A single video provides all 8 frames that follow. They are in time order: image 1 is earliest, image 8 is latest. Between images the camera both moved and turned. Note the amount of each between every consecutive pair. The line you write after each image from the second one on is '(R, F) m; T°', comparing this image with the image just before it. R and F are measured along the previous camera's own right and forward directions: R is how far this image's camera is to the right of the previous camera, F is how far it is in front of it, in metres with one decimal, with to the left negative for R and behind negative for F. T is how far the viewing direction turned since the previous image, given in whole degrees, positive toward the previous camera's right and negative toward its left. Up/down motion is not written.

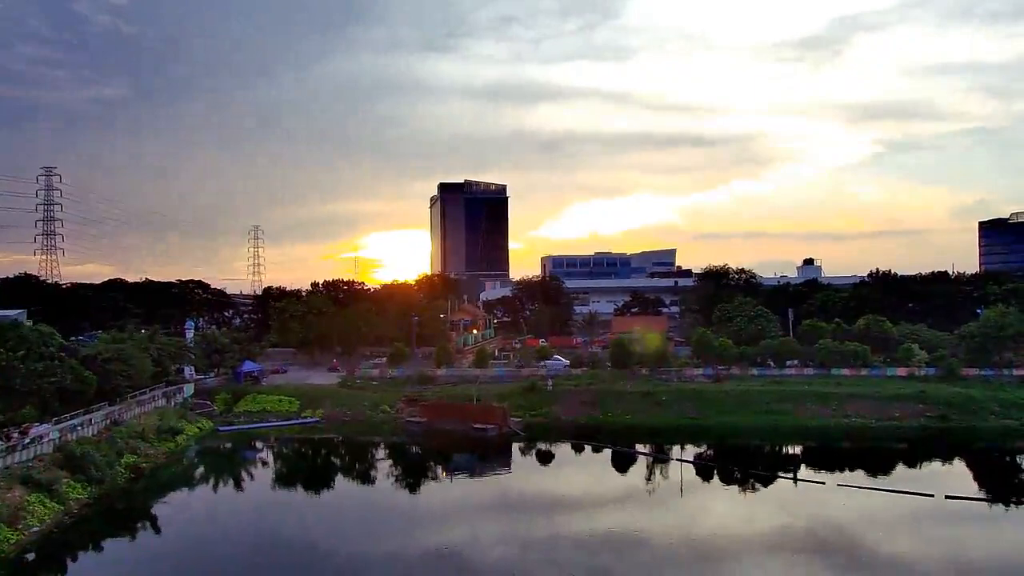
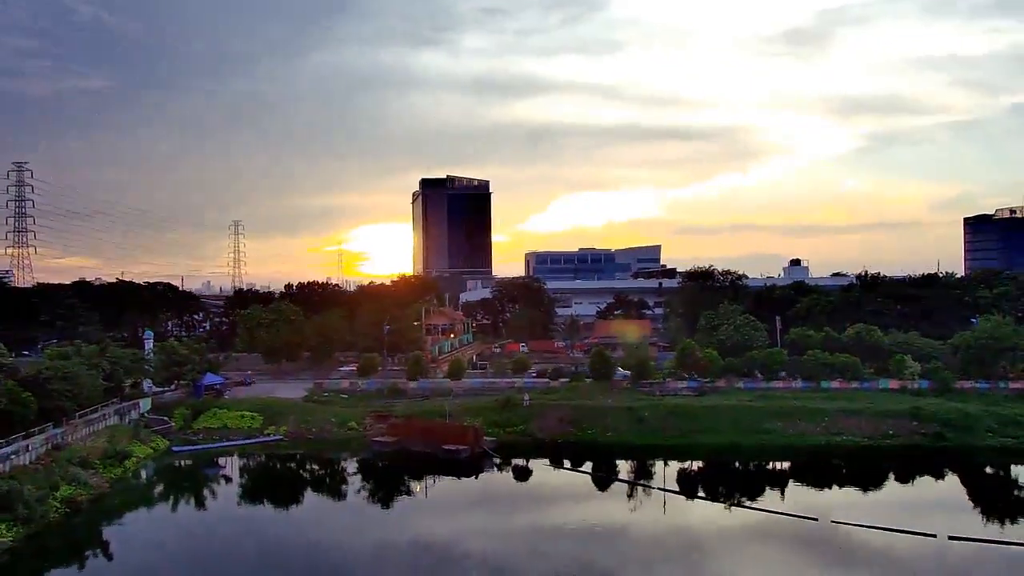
(+0.5, +2.0) m; +1°
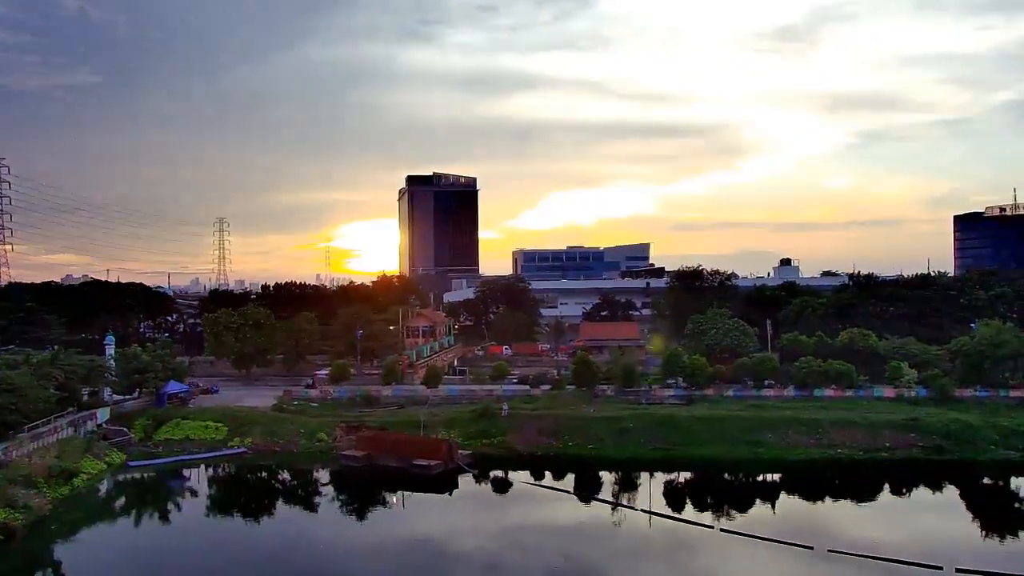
(+0.5, +1.9) m; +1°
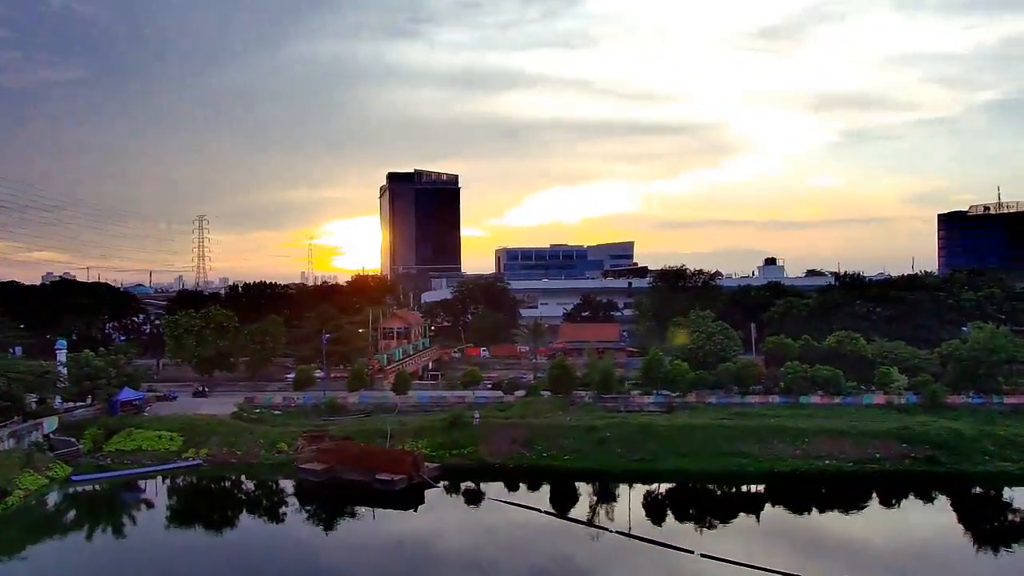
(+0.6, +1.8) m; +1°
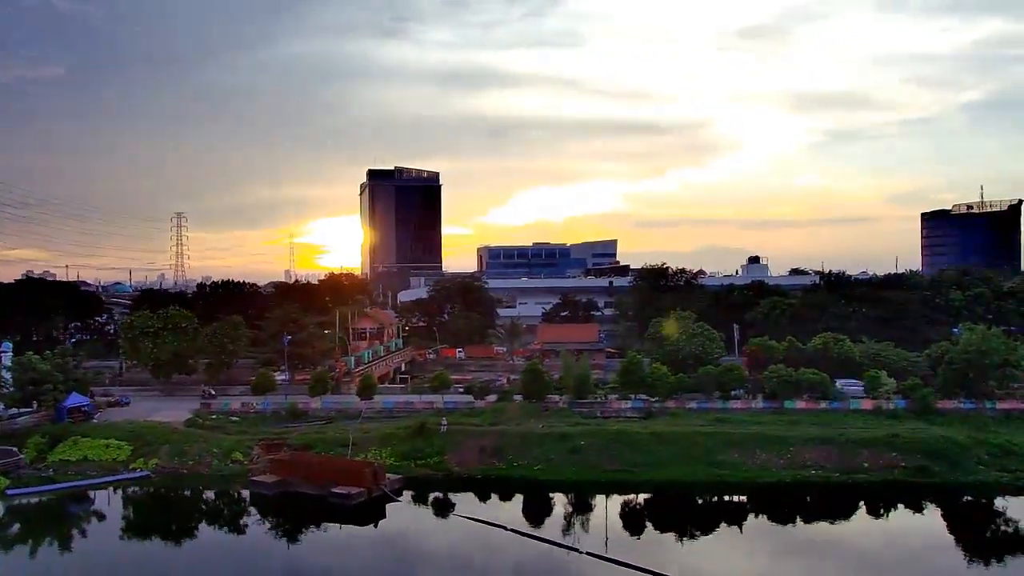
(+0.6, +1.8) m; +1°
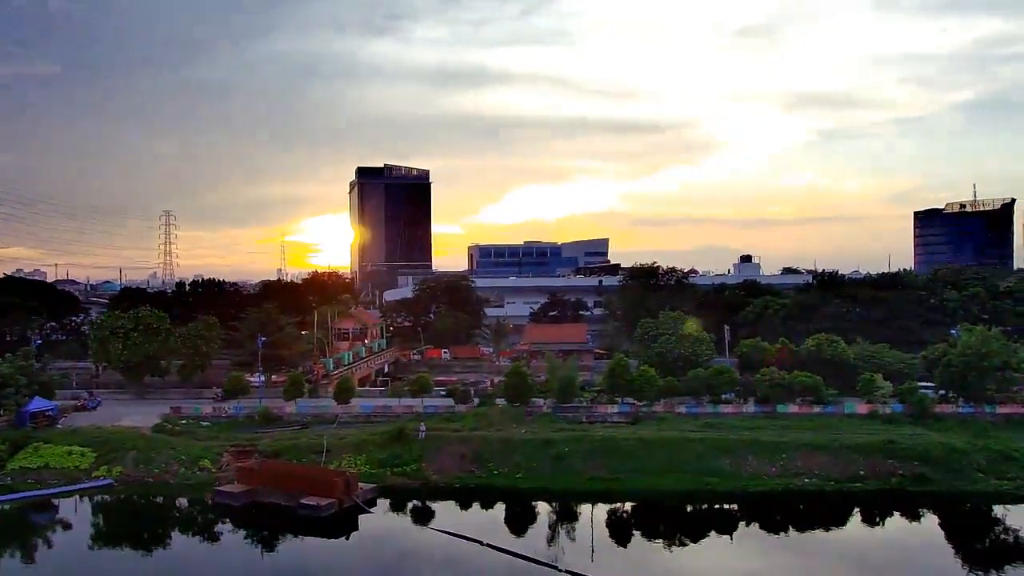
(+0.4, +1.3) m; 0°
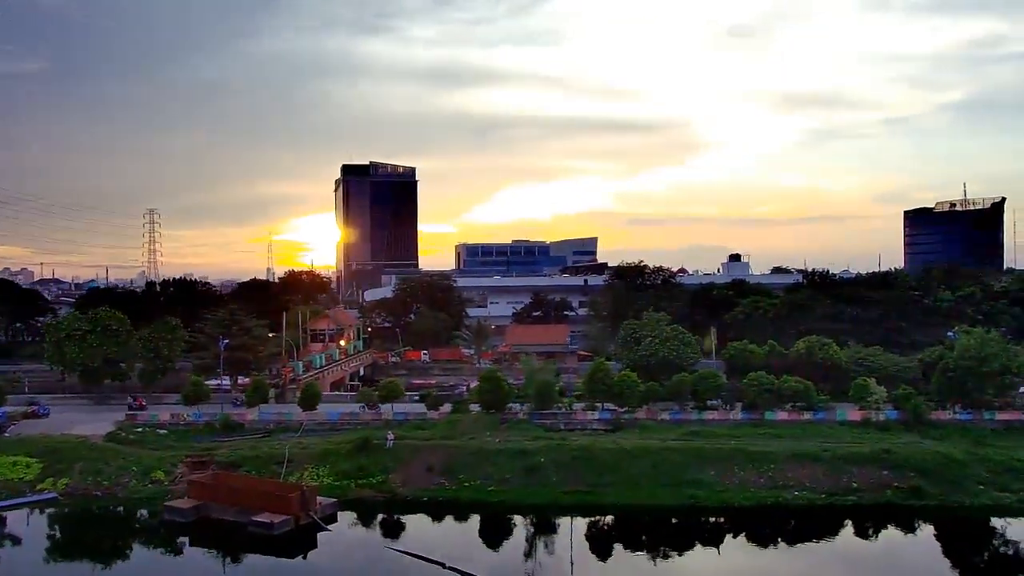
(+0.6, +1.7) m; +1°
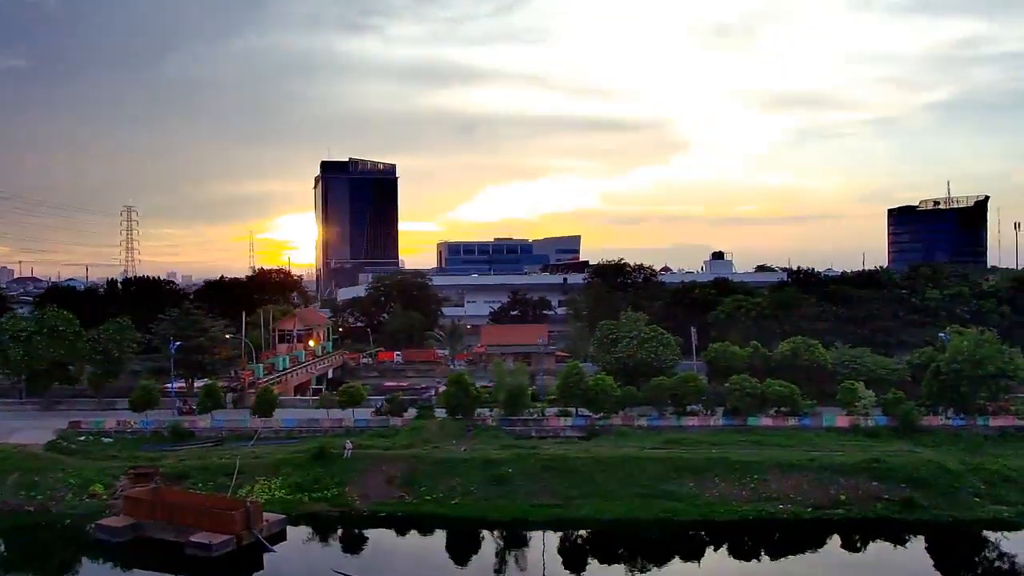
(+0.6, +1.8) m; +1°
